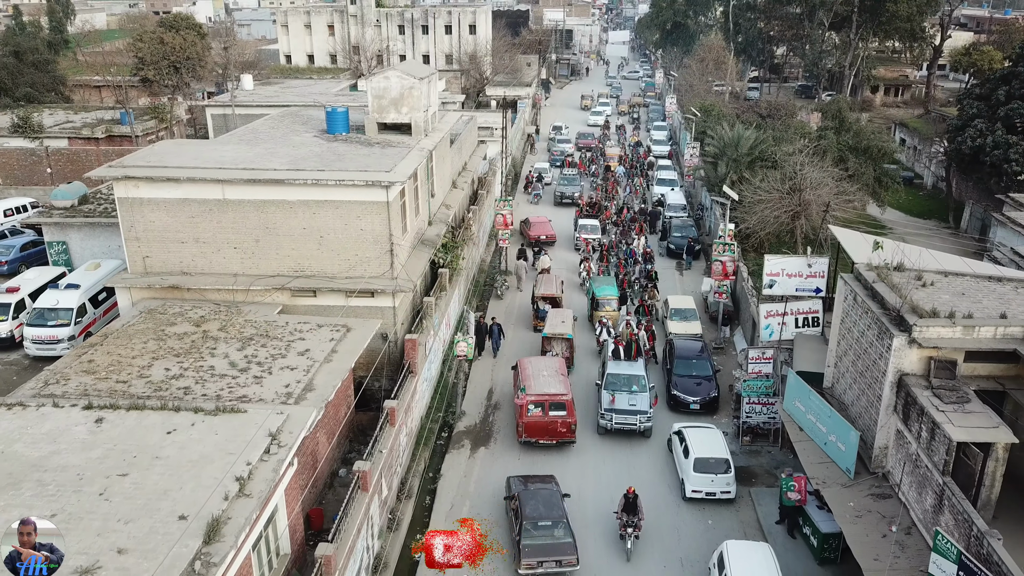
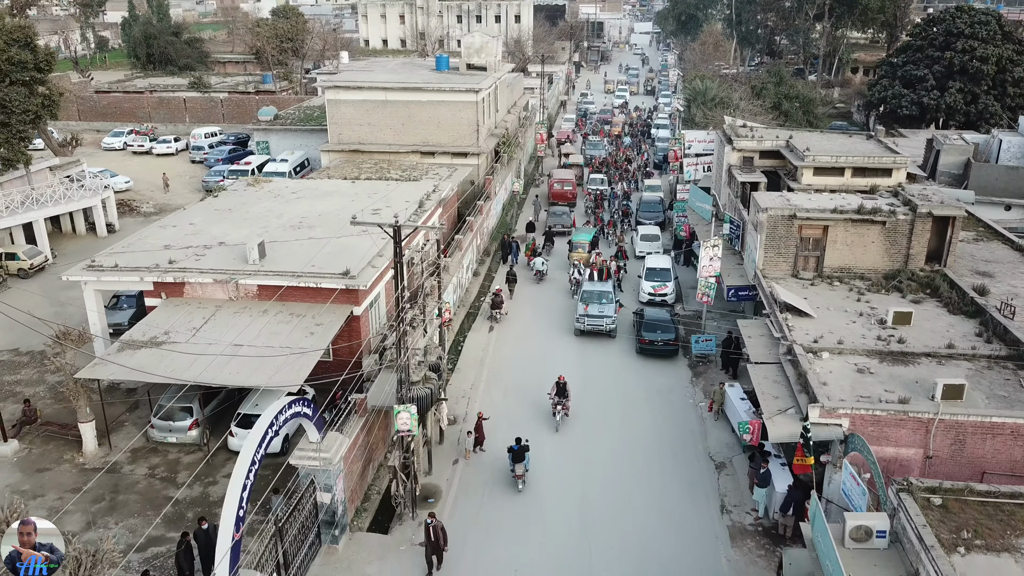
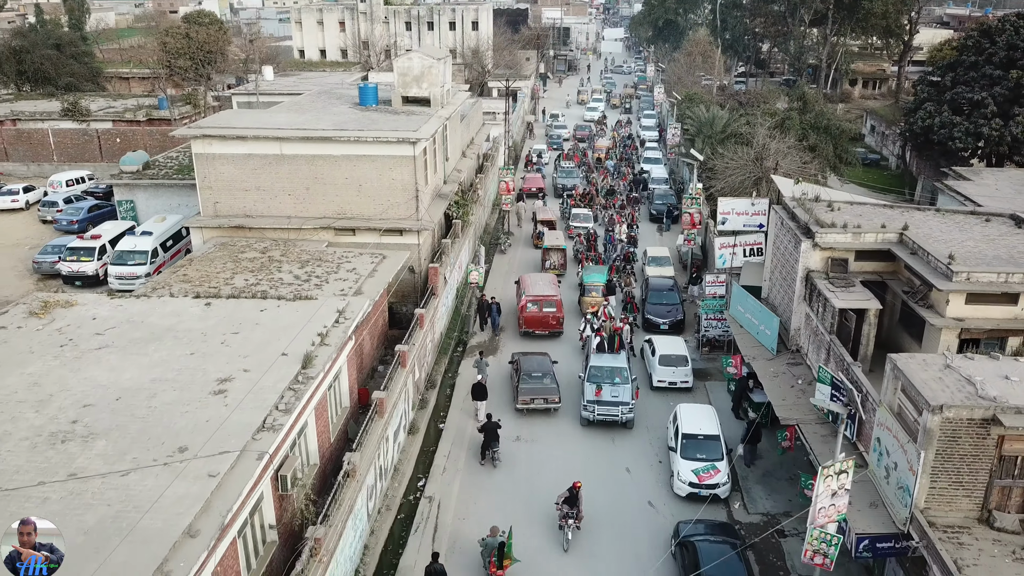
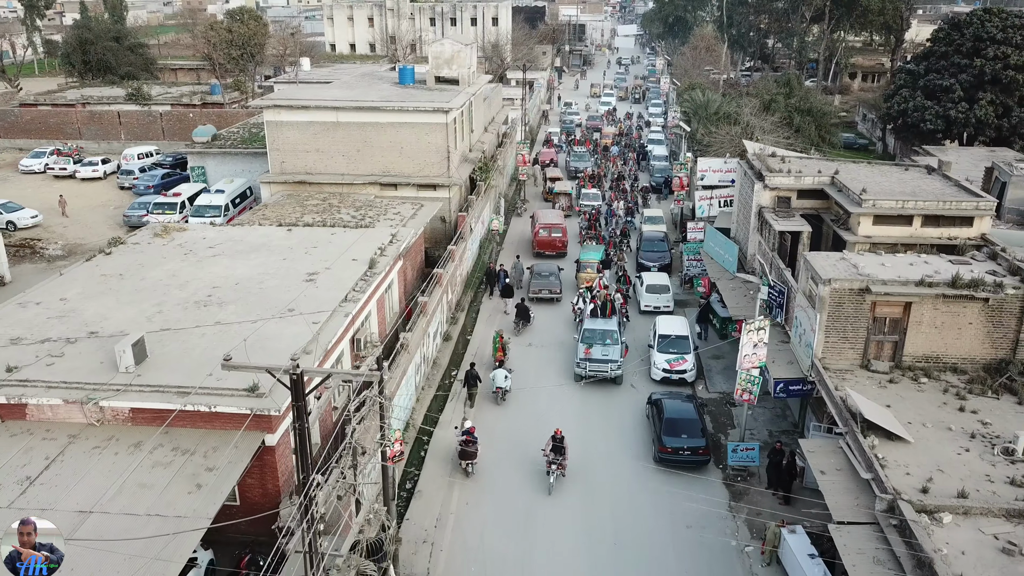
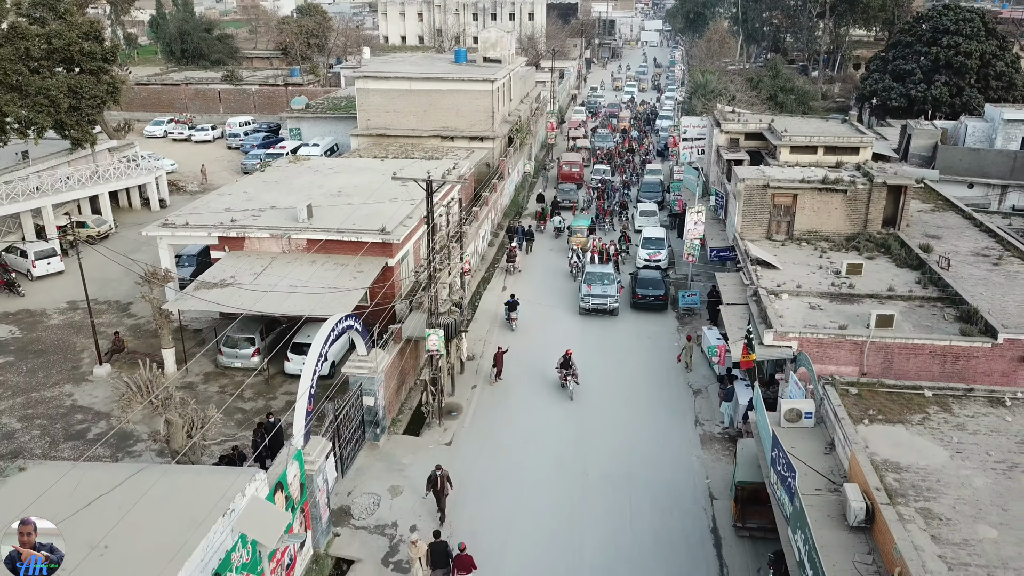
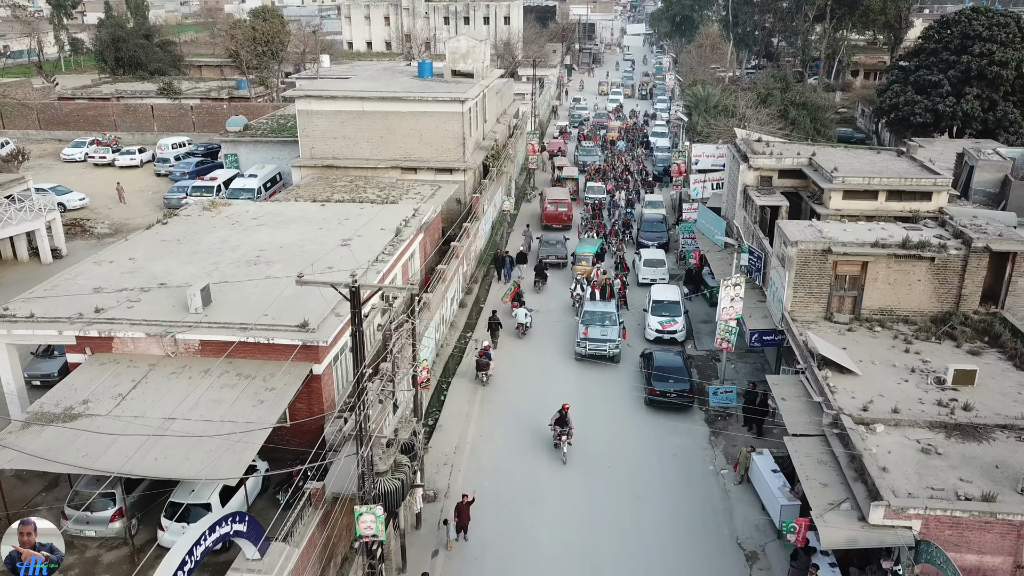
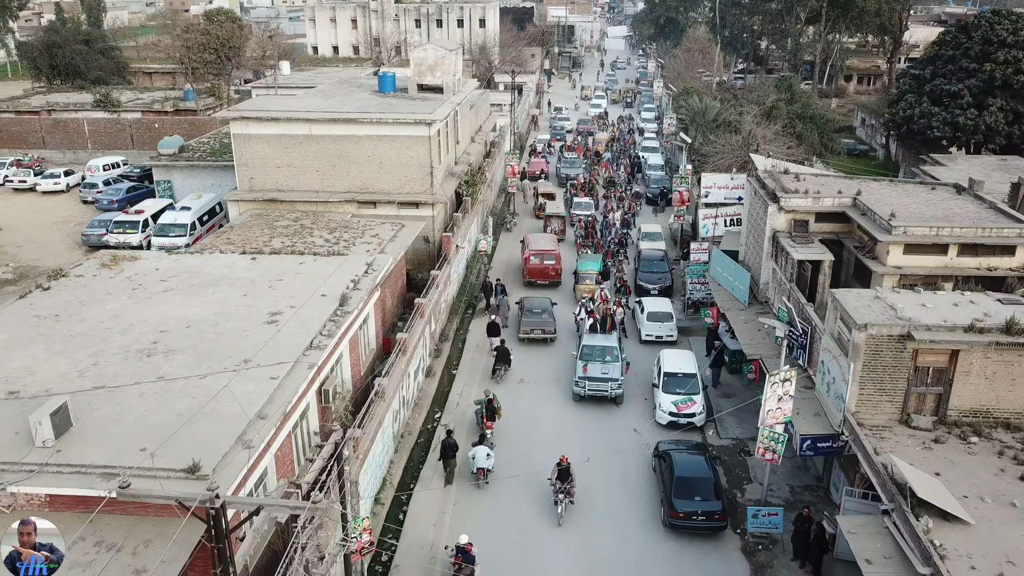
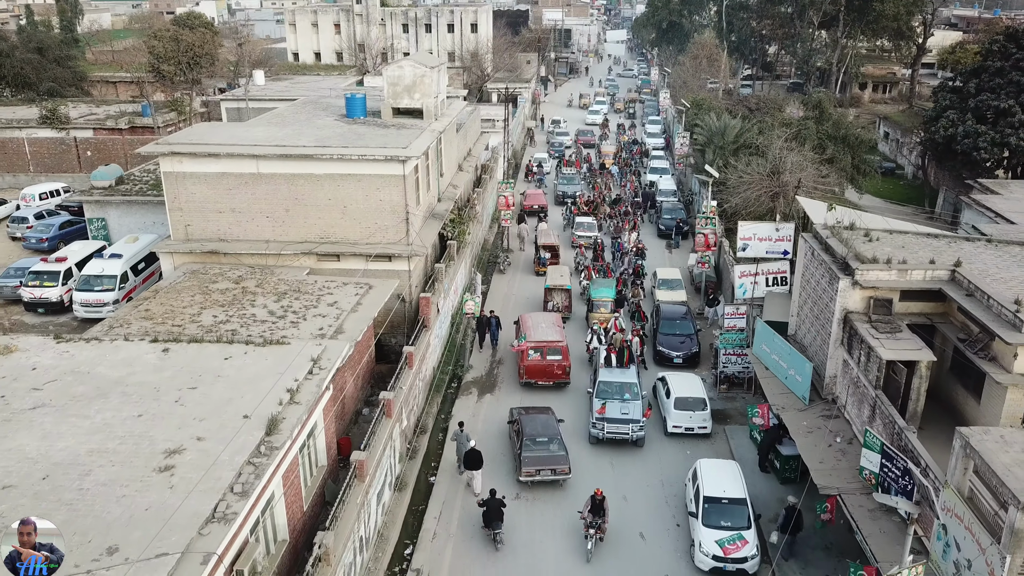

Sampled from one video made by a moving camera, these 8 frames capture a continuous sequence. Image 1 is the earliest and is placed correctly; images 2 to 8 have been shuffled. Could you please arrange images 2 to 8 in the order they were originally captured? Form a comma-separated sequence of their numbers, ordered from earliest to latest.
8, 3, 7, 4, 6, 2, 5
